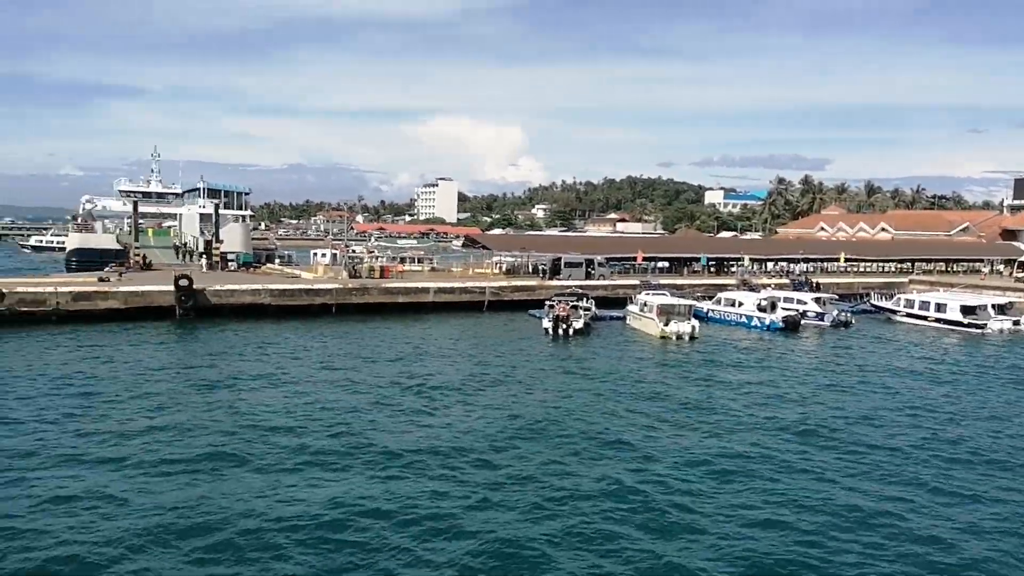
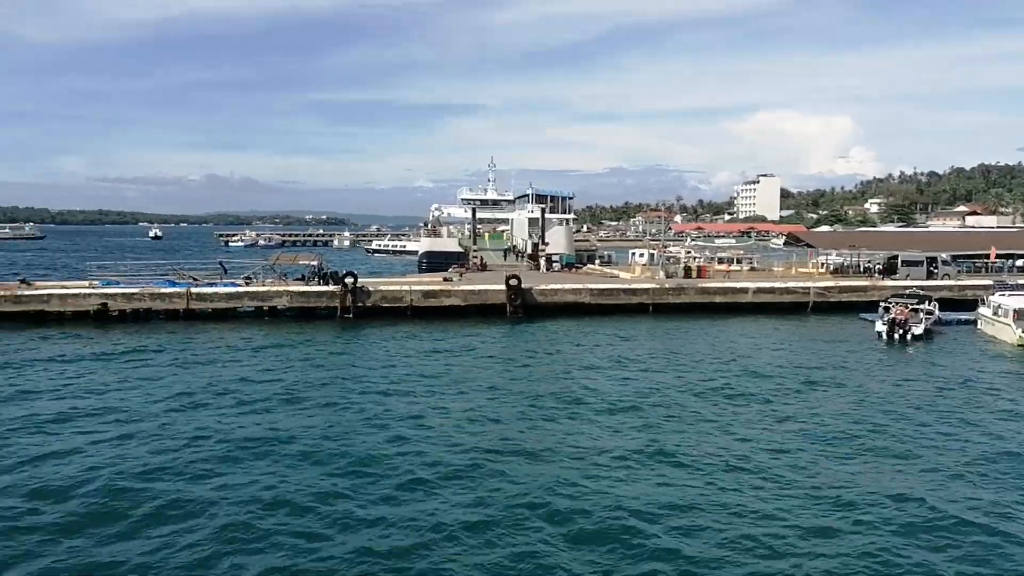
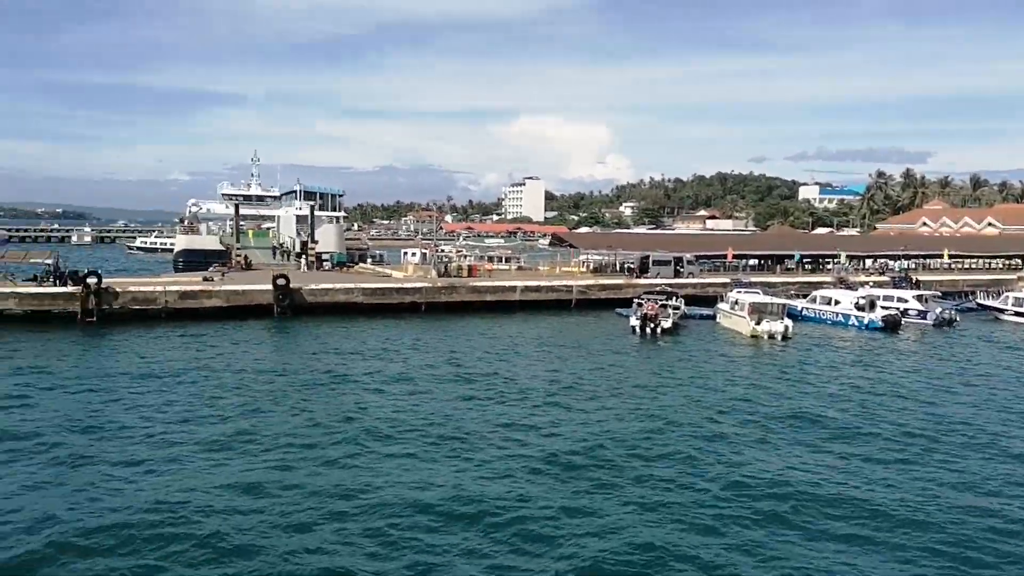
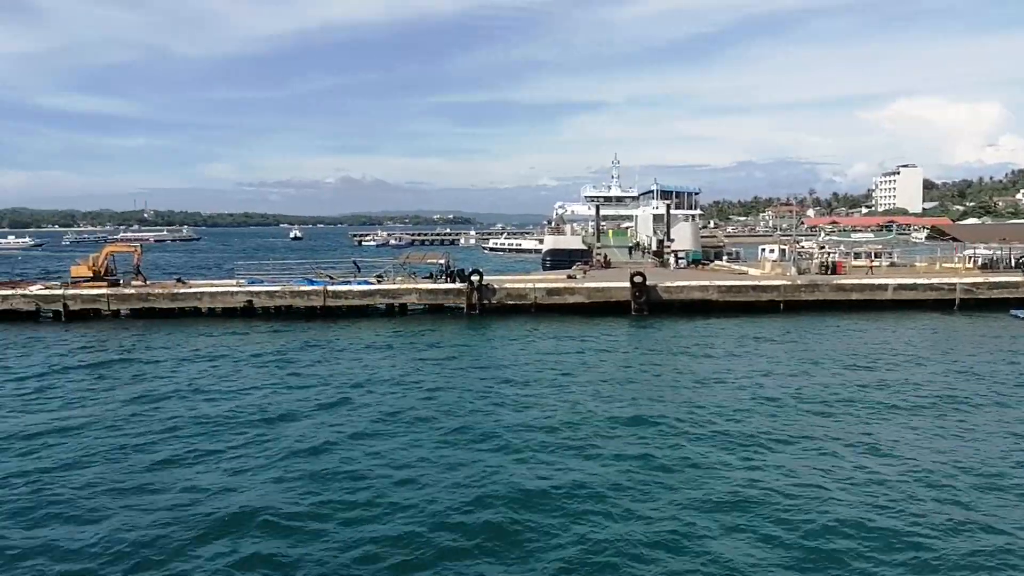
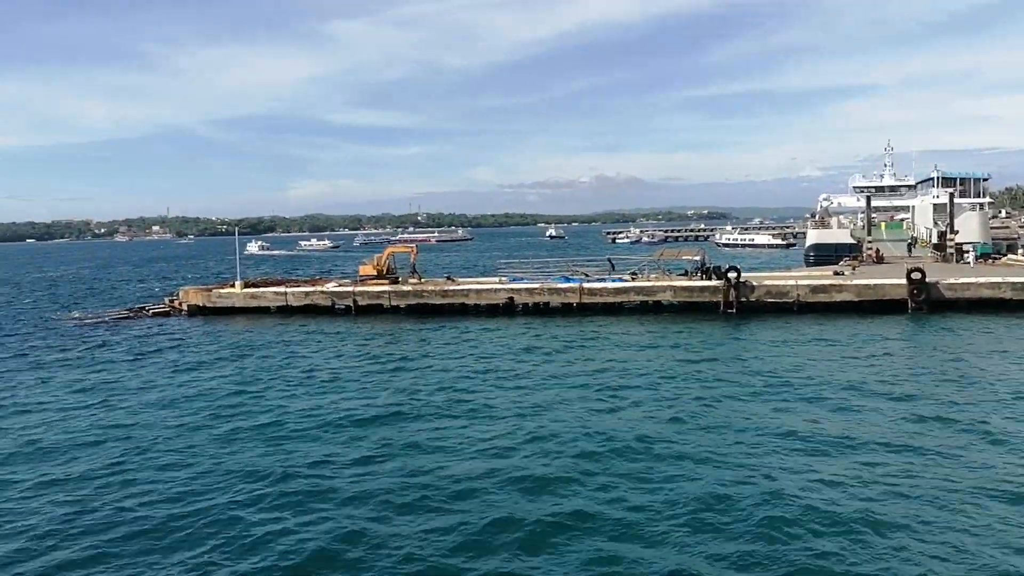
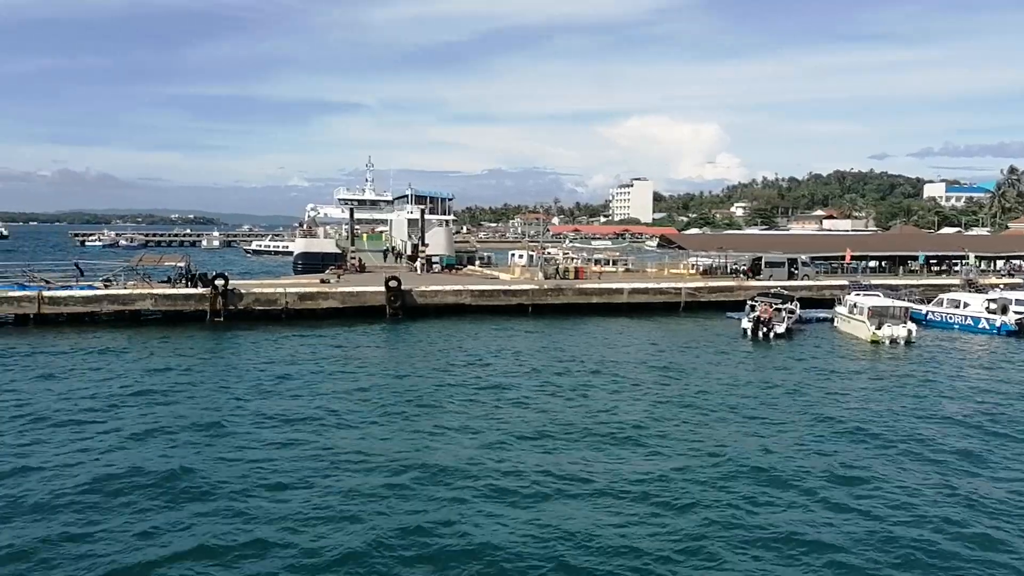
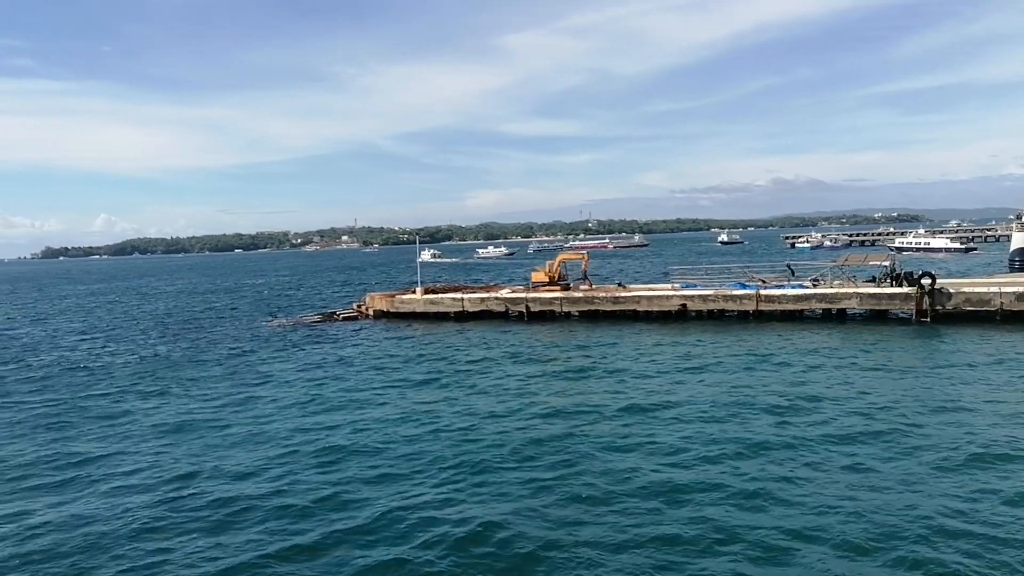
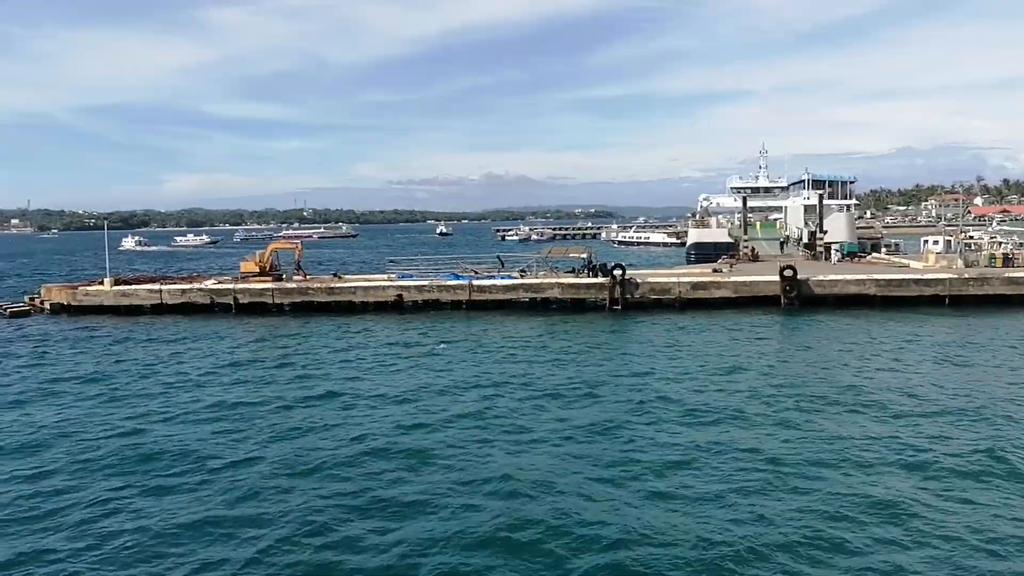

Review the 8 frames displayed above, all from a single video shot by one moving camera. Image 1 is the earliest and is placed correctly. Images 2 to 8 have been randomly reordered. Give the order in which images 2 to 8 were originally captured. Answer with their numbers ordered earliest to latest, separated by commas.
3, 6, 2, 4, 8, 5, 7
